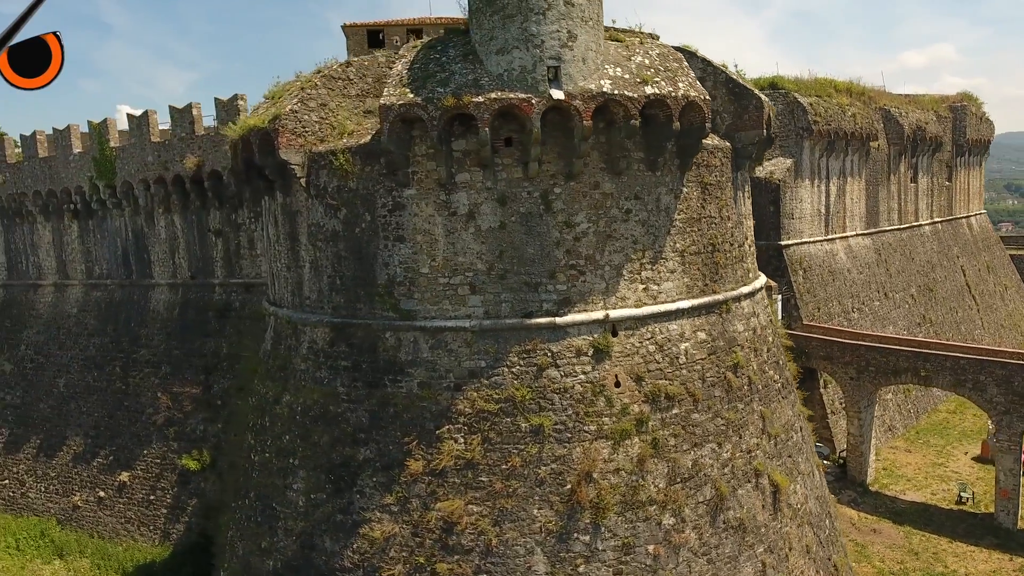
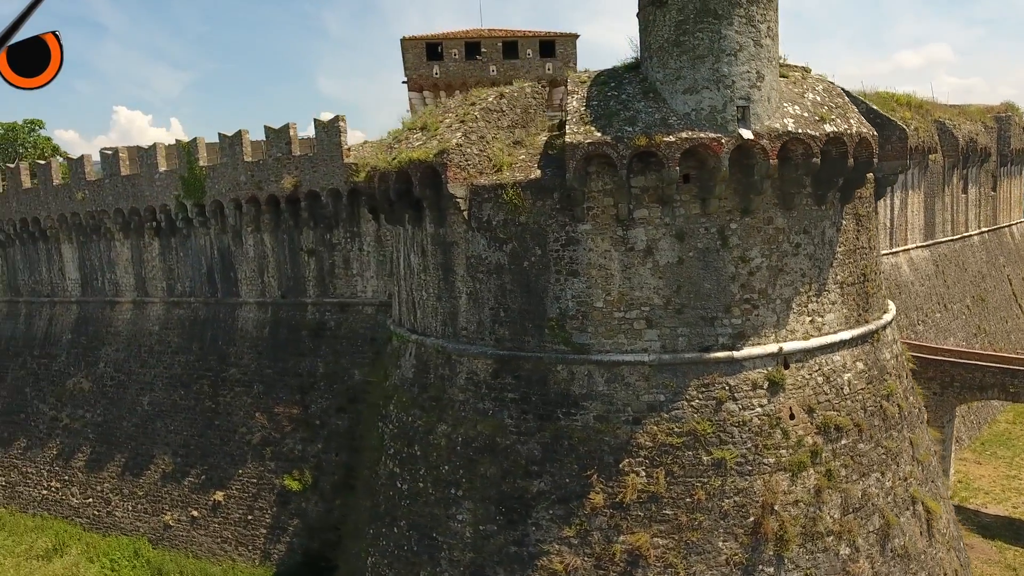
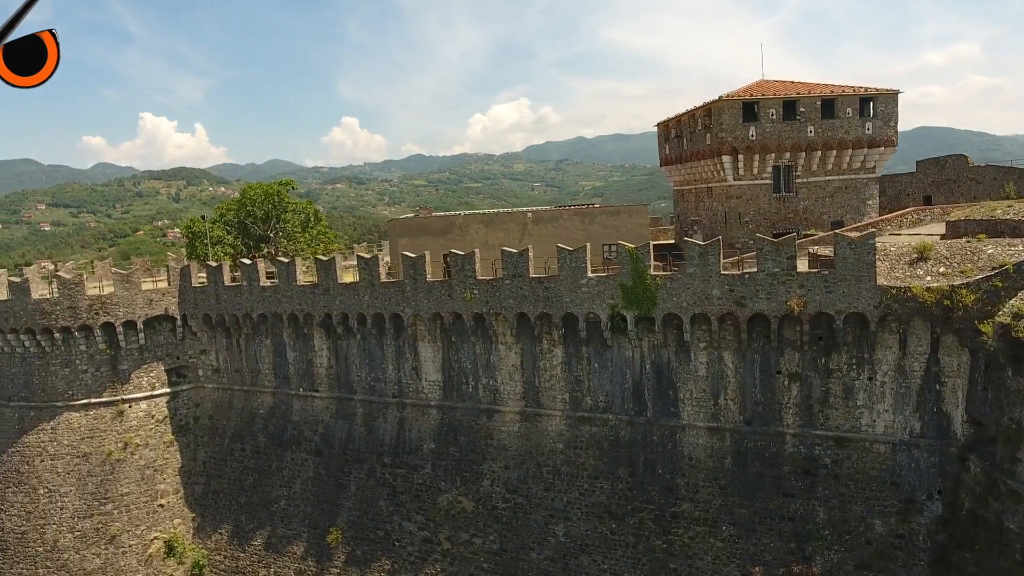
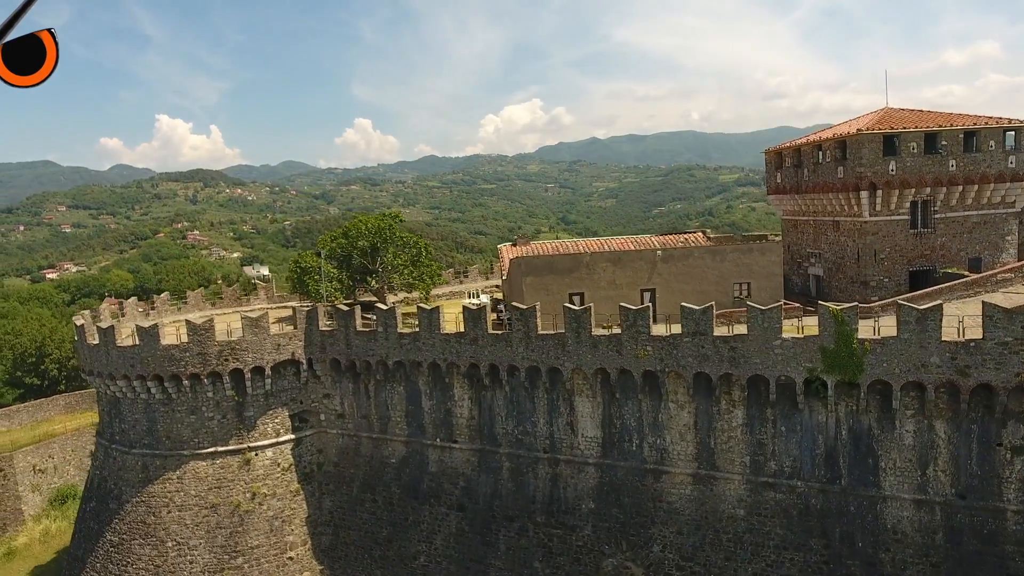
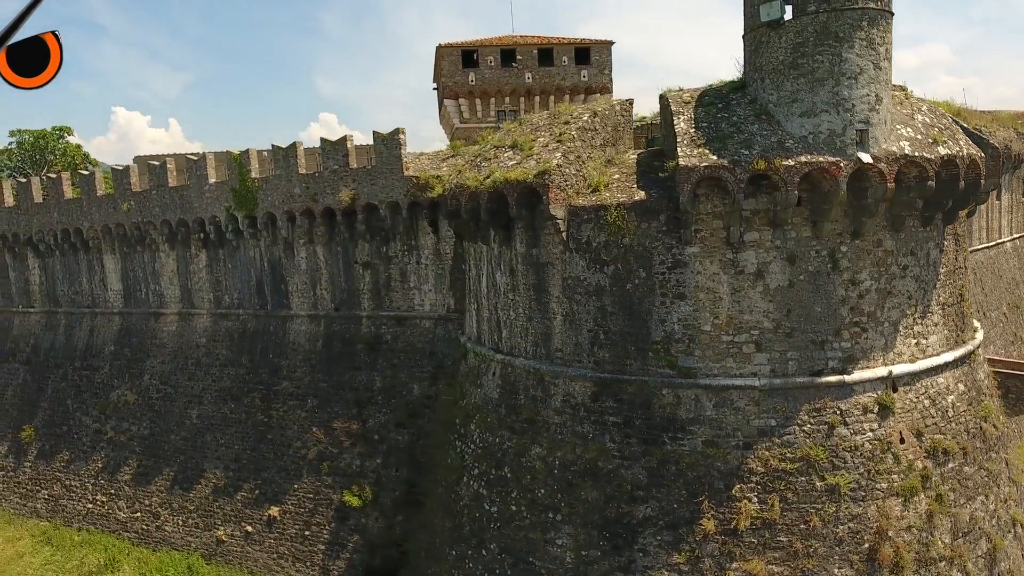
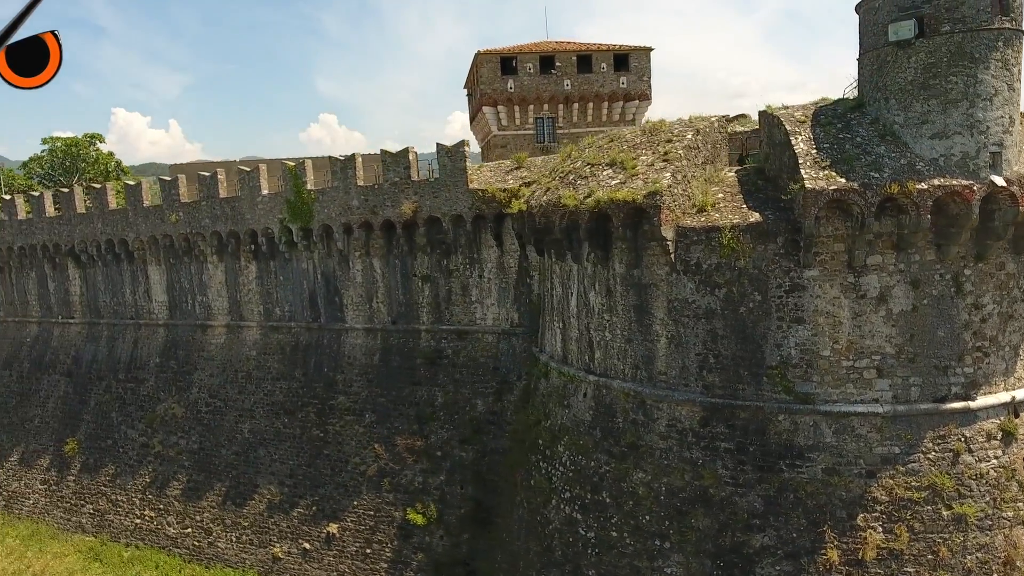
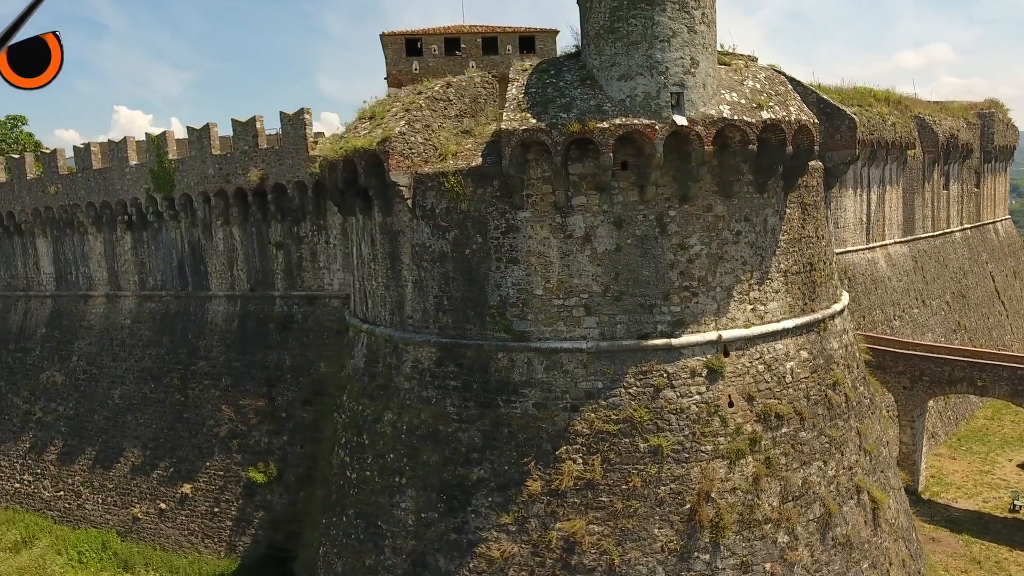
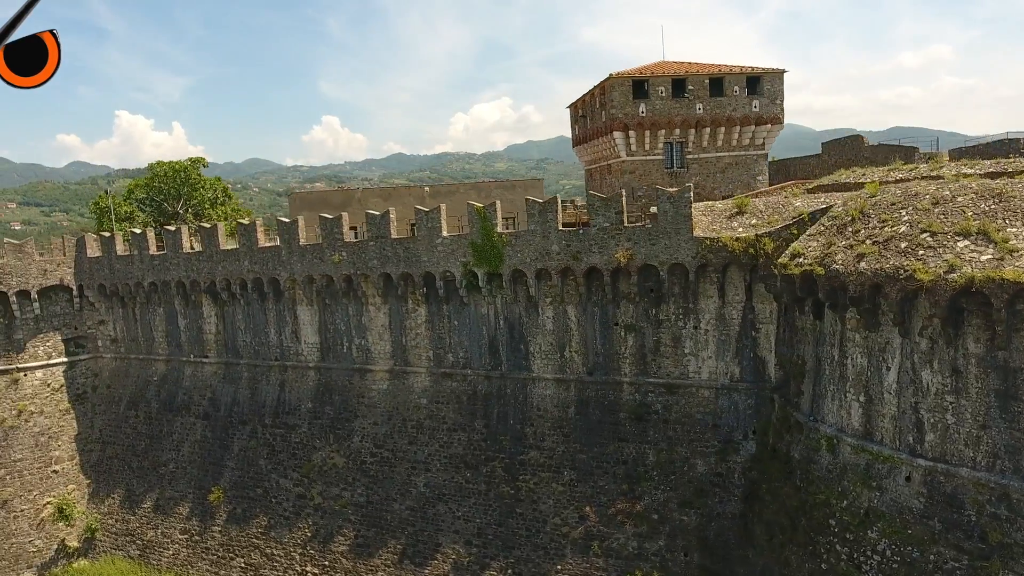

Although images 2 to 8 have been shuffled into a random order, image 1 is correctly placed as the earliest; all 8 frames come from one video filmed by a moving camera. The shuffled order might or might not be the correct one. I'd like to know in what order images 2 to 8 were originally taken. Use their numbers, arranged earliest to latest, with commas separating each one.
7, 2, 5, 6, 8, 3, 4
